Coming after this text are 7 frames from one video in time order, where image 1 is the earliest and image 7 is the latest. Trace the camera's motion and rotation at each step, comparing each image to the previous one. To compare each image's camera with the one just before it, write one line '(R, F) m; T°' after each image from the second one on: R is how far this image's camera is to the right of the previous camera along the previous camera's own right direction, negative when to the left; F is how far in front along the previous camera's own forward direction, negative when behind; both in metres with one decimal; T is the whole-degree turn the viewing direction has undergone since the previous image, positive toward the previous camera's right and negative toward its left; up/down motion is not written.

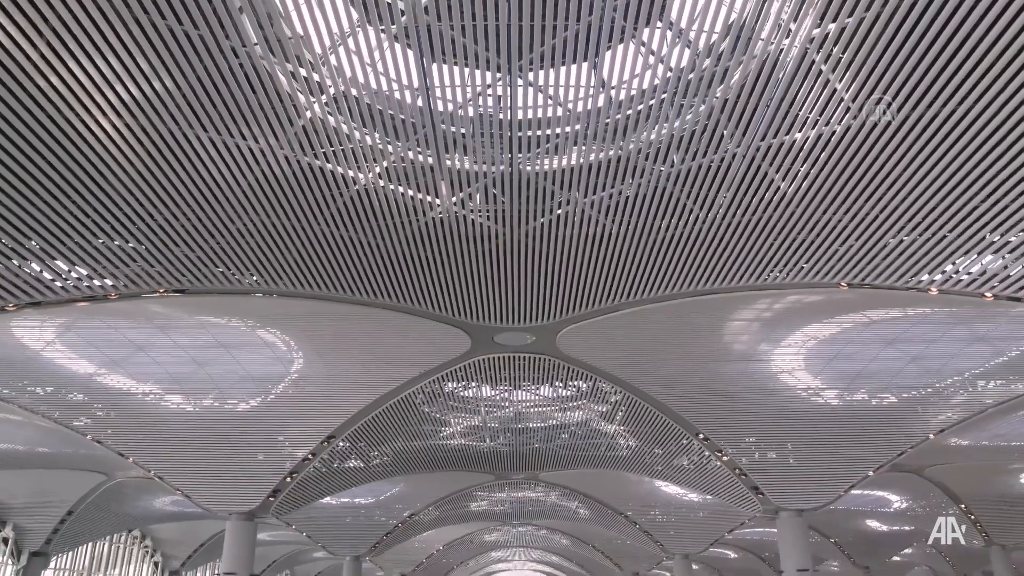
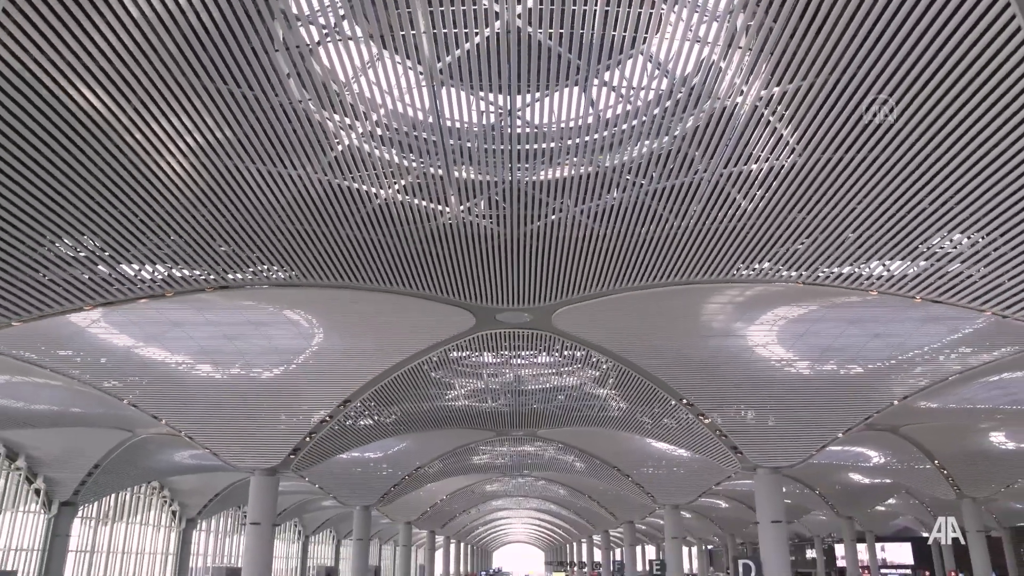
(0.0, -1.5) m; 0°
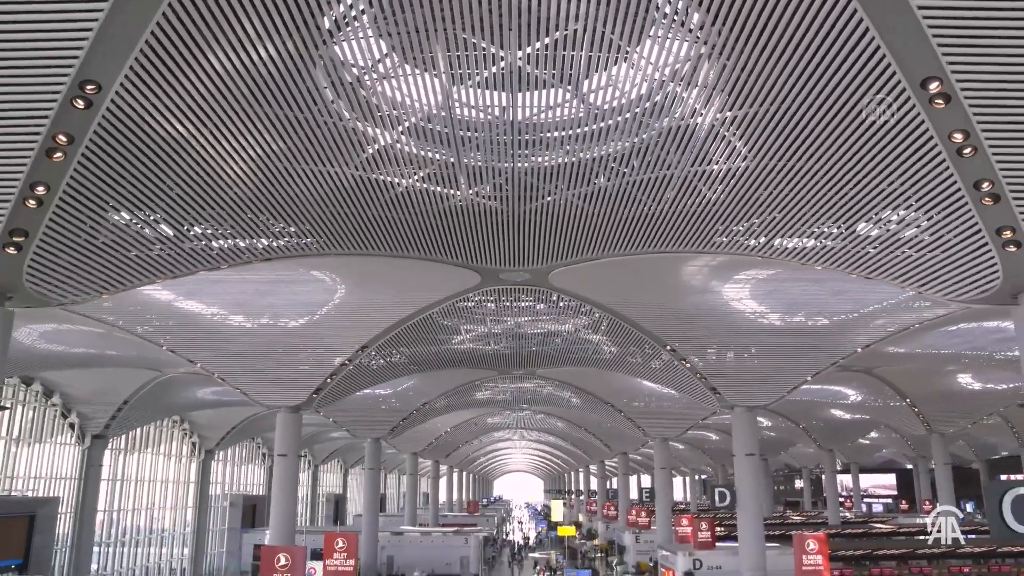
(0.0, -2.0) m; 0°
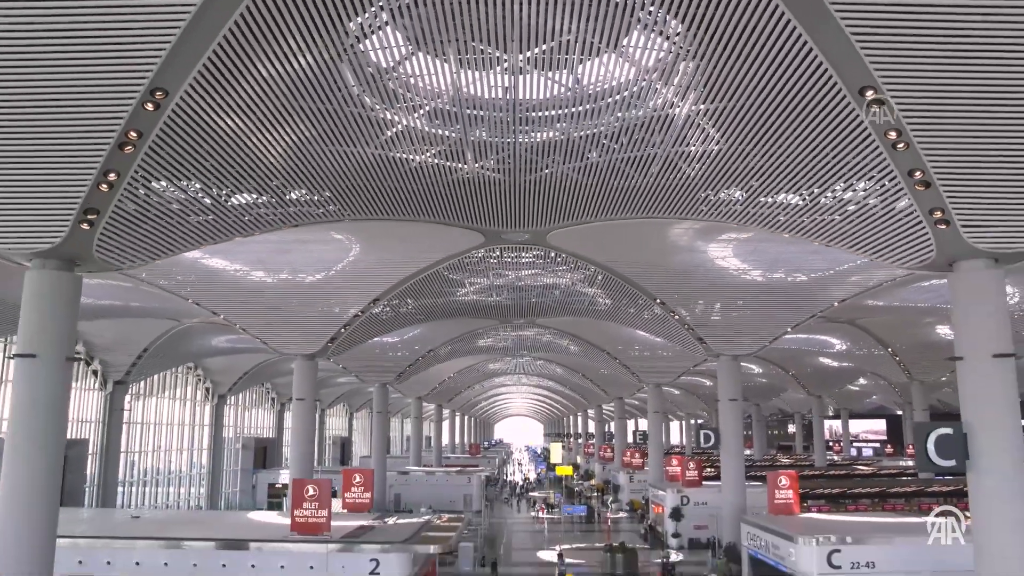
(0.0, -1.6) m; 0°
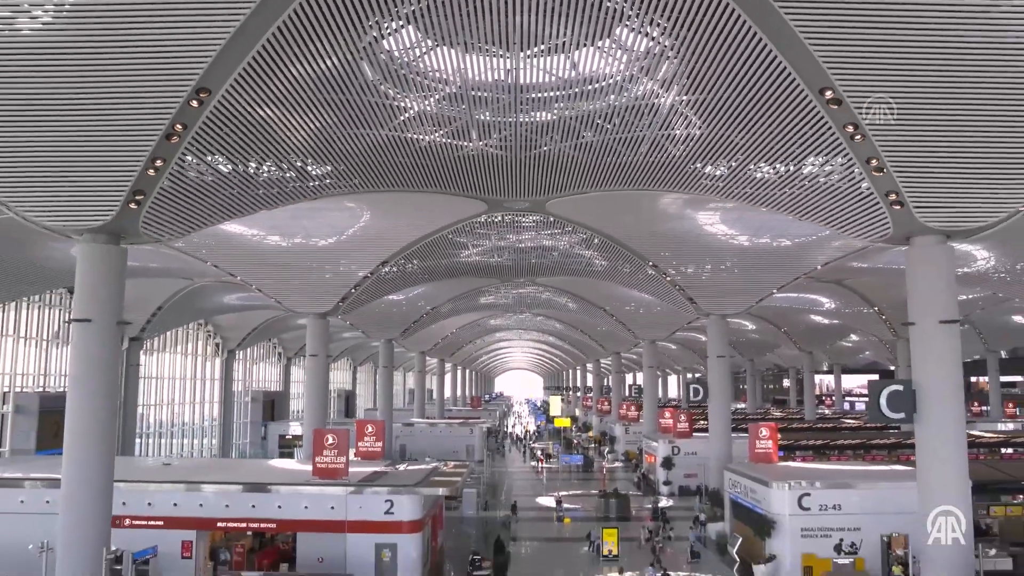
(0.0, -1.4) m; 0°
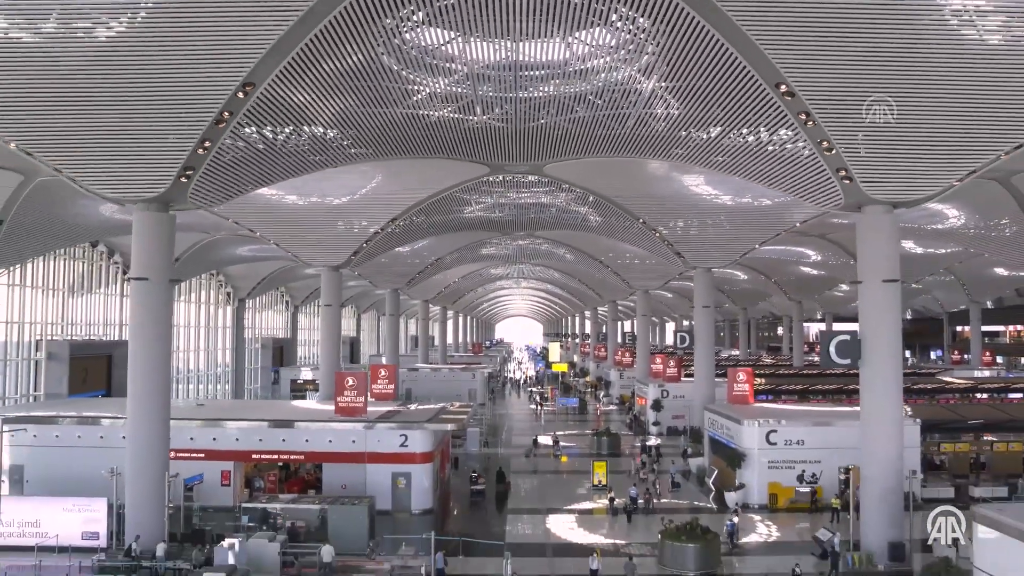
(0.0, -2.0) m; 0°
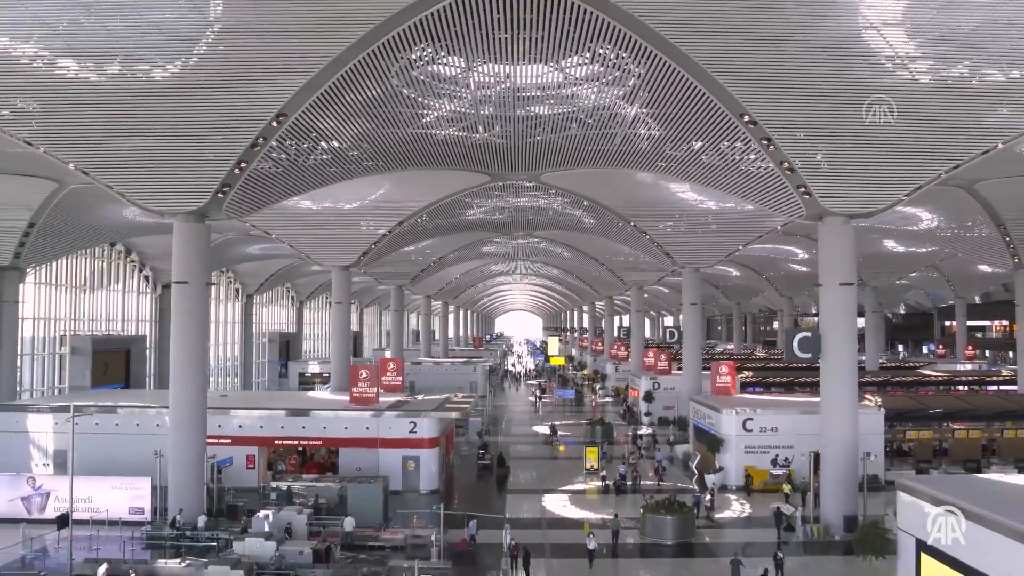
(0.0, -1.9) m; 0°
